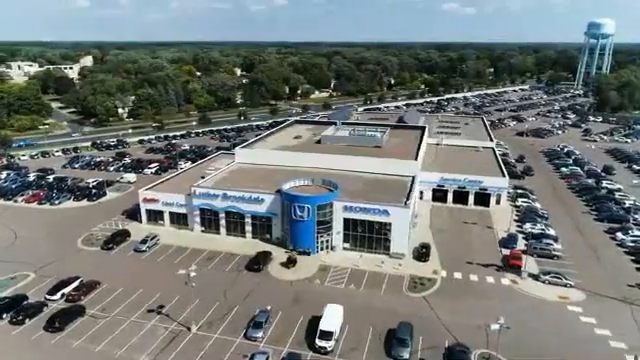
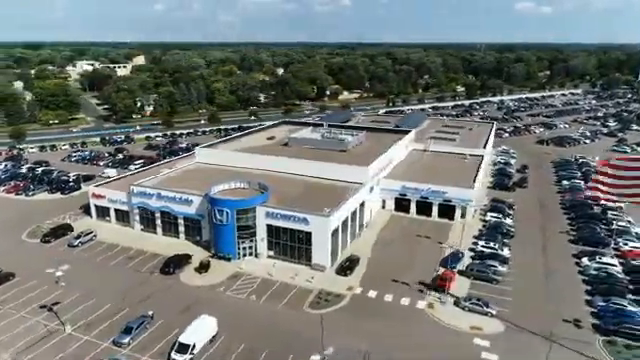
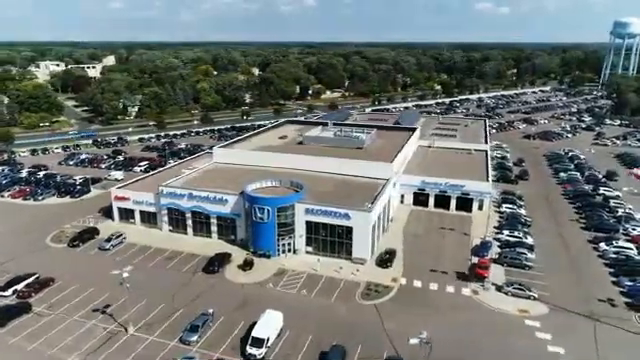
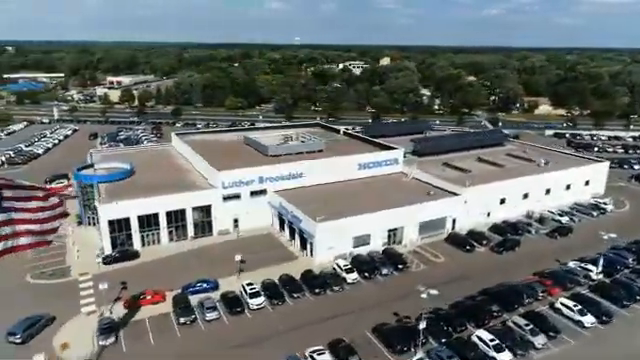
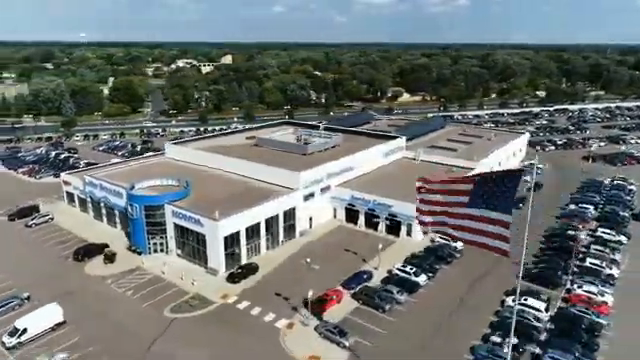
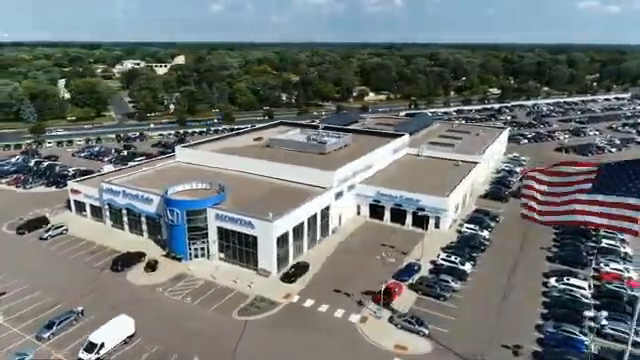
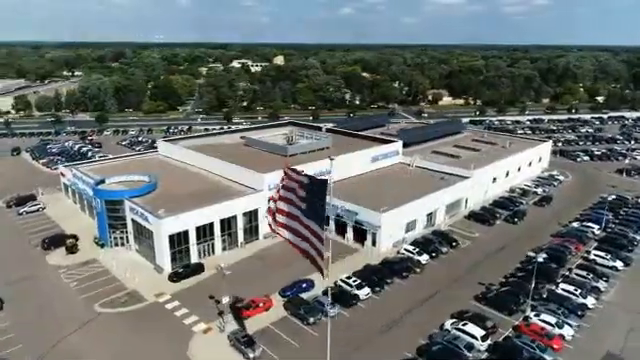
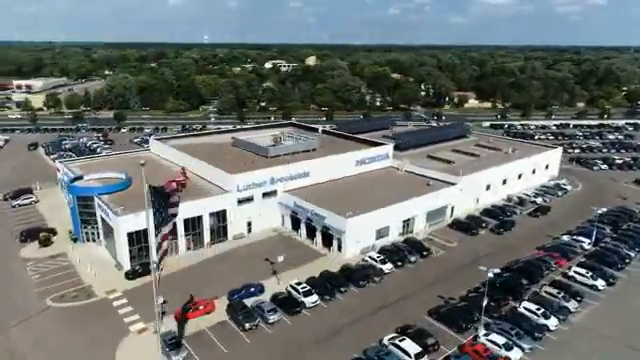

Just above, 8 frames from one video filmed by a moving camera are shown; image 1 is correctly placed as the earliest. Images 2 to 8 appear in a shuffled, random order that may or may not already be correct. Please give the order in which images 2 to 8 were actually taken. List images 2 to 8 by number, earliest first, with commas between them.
3, 2, 6, 5, 7, 8, 4
